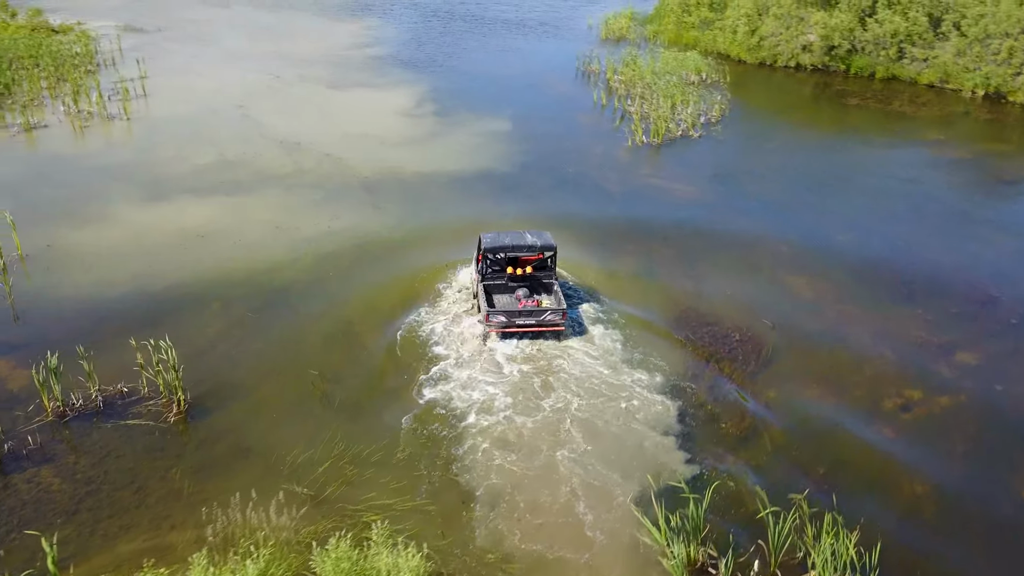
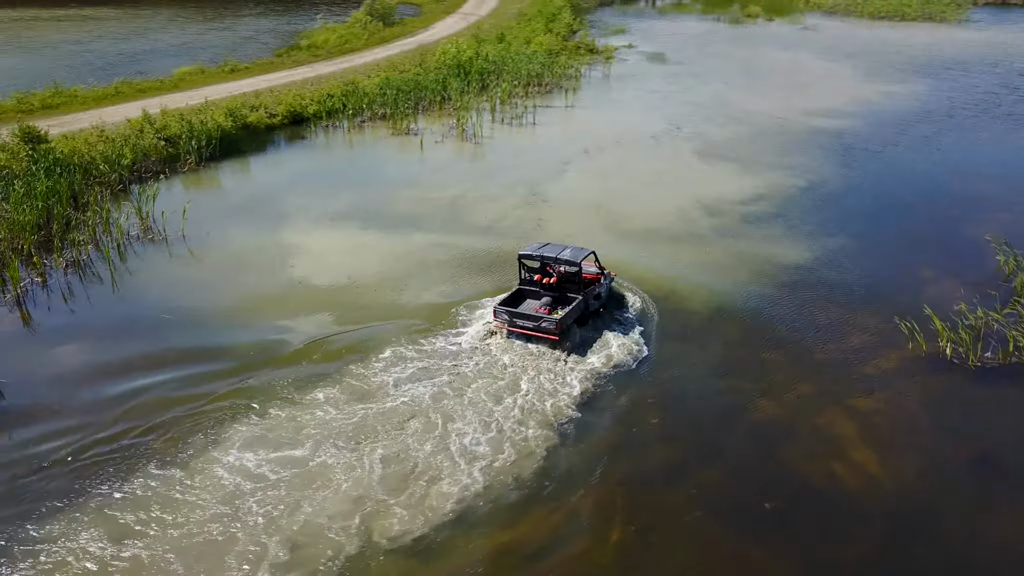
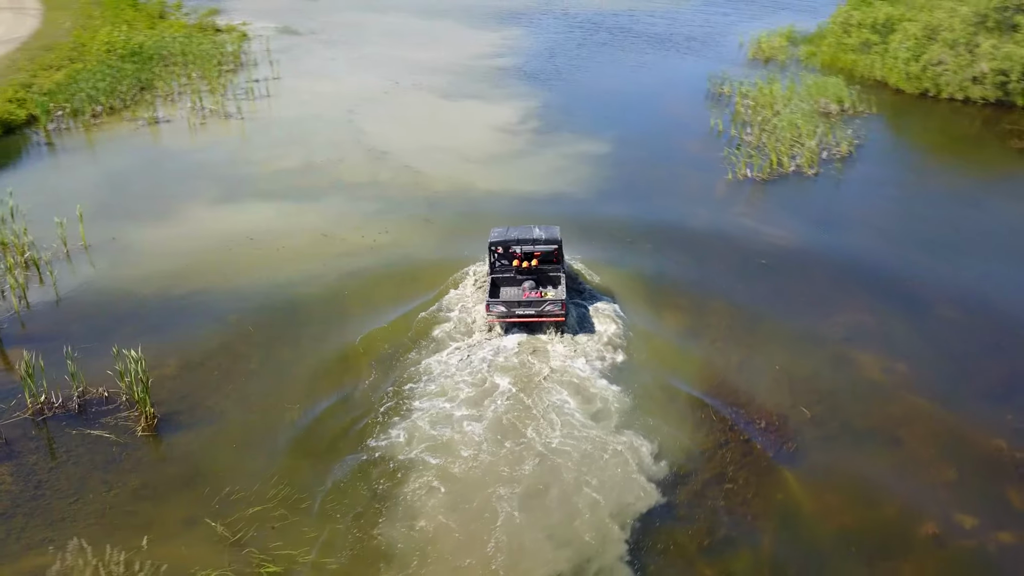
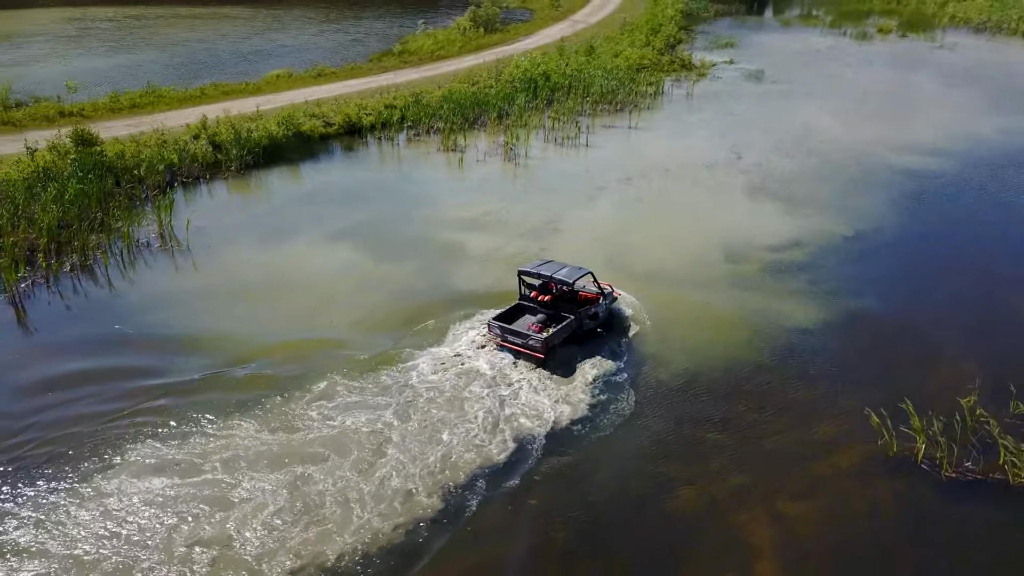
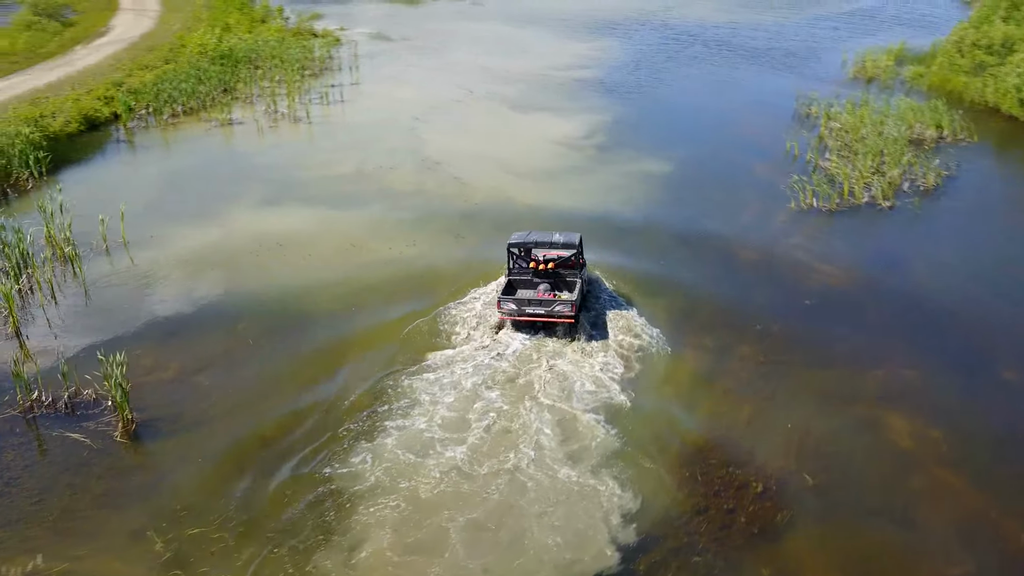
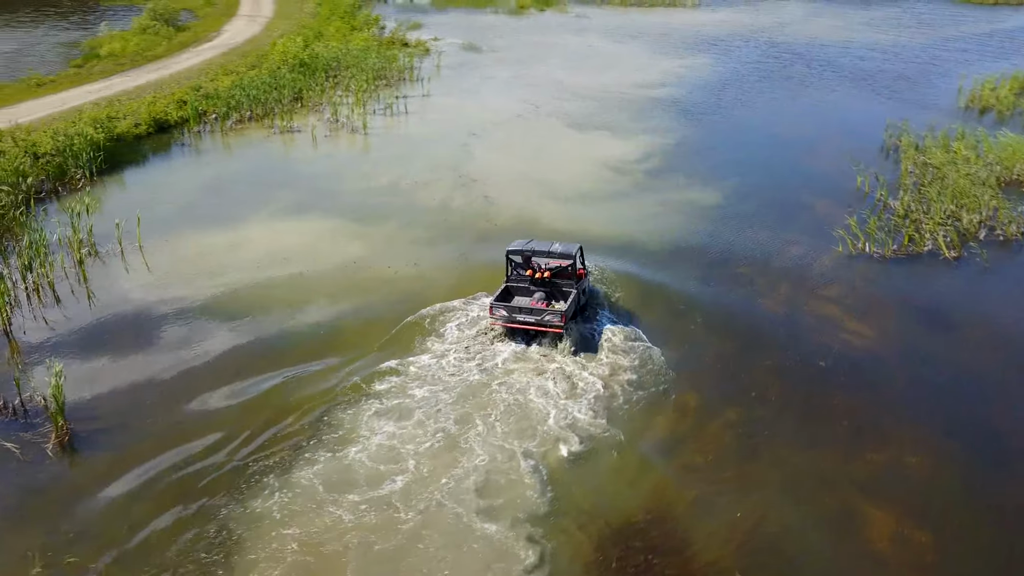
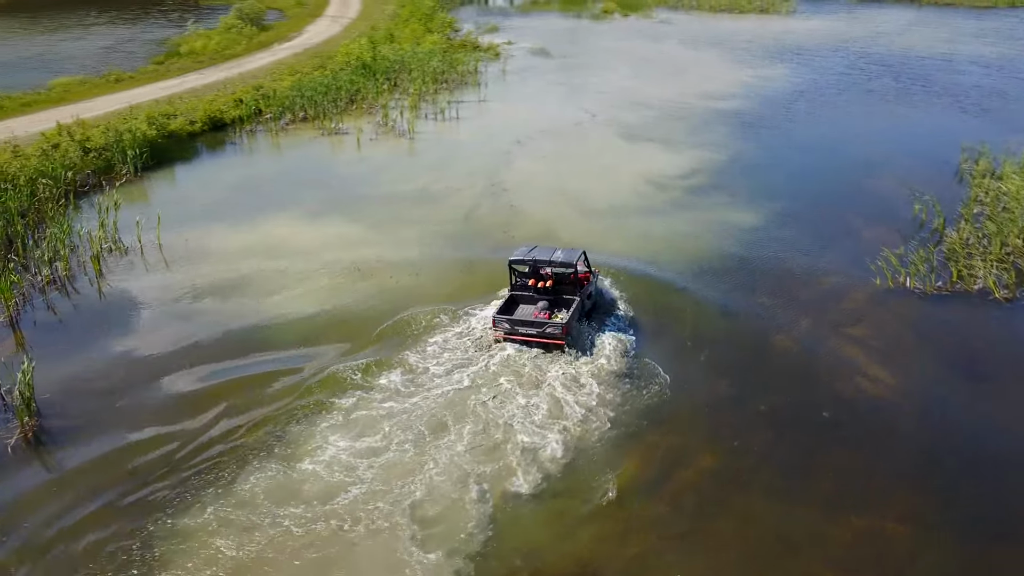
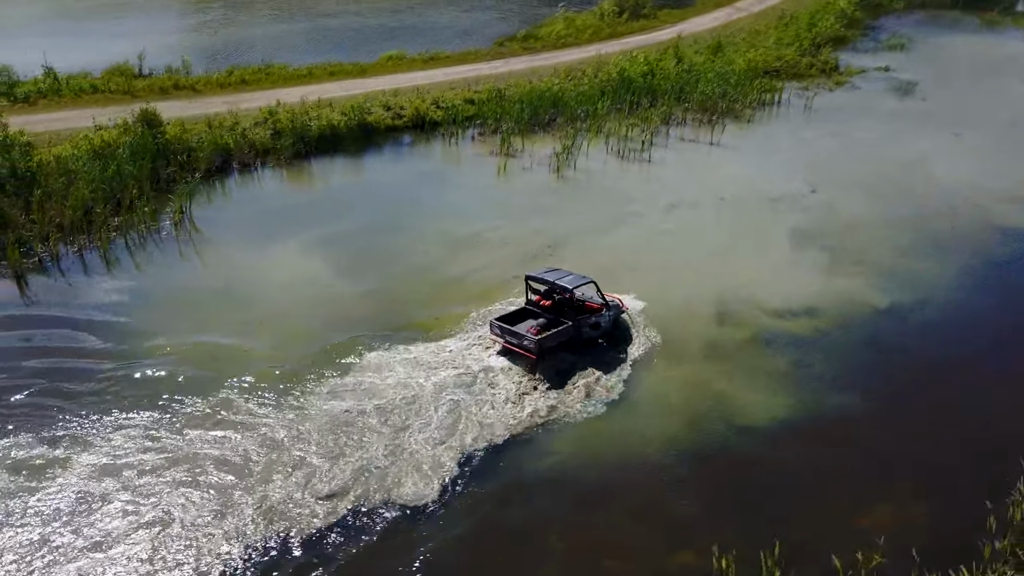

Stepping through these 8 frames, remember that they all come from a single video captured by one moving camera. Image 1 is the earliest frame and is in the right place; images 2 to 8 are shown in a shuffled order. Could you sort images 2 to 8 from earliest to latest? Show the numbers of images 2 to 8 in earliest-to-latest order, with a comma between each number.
3, 5, 6, 7, 2, 4, 8
